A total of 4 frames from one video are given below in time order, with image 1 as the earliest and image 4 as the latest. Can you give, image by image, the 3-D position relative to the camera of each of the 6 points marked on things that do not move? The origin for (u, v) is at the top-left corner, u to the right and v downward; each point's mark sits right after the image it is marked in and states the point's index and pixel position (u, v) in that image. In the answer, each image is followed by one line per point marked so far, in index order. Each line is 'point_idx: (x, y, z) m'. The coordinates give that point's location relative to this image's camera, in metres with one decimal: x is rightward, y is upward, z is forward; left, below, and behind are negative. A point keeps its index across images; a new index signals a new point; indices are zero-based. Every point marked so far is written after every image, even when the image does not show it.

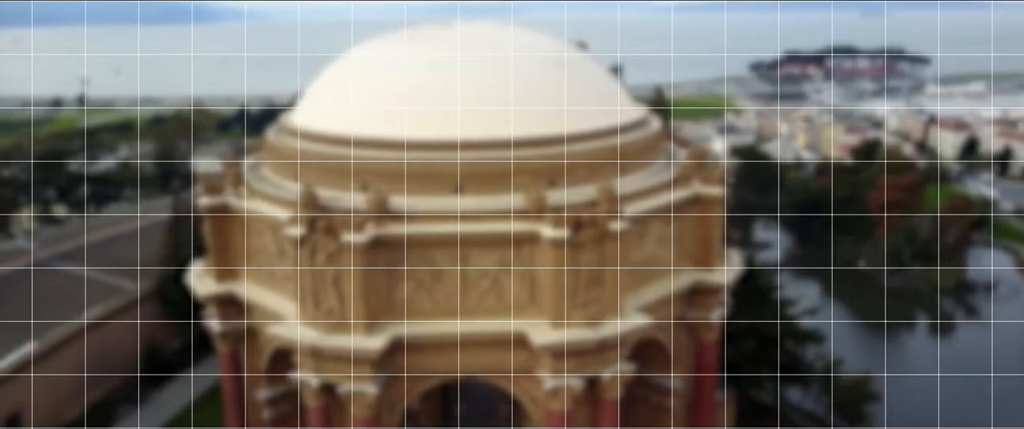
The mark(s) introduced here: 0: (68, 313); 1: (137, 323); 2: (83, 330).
0: (-9.3, -2.1, +14.6) m
1: (-7.9, -2.3, +14.7) m
2: (-9.0, -2.4, +14.7) m
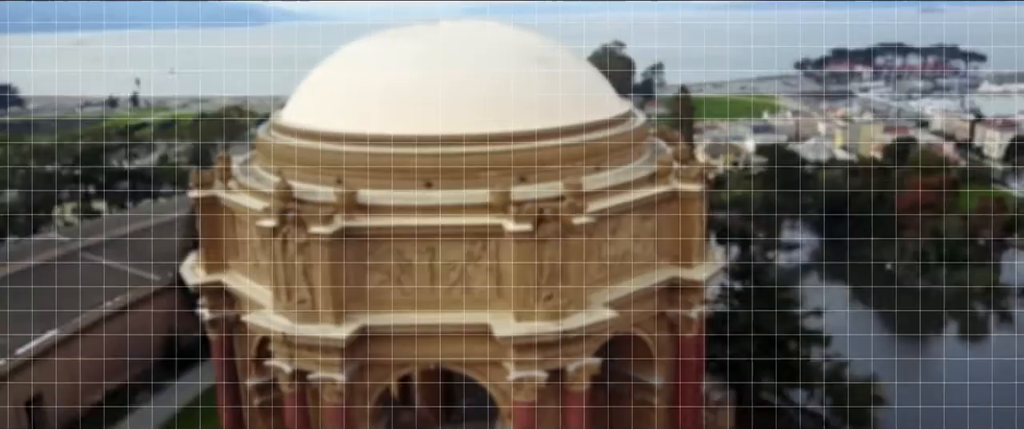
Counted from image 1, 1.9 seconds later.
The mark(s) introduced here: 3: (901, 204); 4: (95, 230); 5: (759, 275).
0: (-9.4, -2.0, +15.3) m
1: (-8.0, -2.1, +15.3) m
2: (-9.2, -2.3, +15.4) m
3: (+8.1, +0.2, +14.8) m
4: (-9.1, -0.3, +15.1) m
5: (+5.2, -1.3, +15.1) m
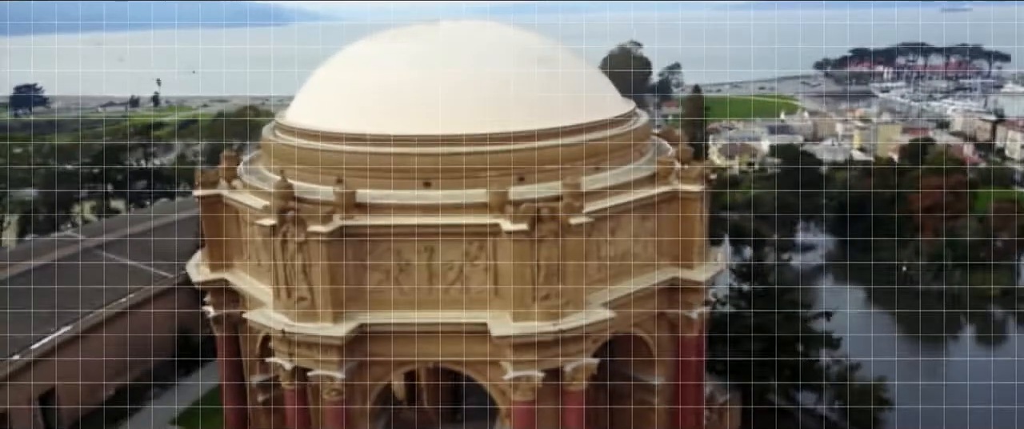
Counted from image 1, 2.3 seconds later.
0: (-9.3, -1.9, +15.6) m
1: (-7.9, -2.1, +15.5) m
2: (-9.1, -2.3, +15.6) m
3: (+8.2, +0.2, +14.6) m
4: (-9.0, -0.2, +15.3) m
5: (+5.3, -1.3, +15.0) m
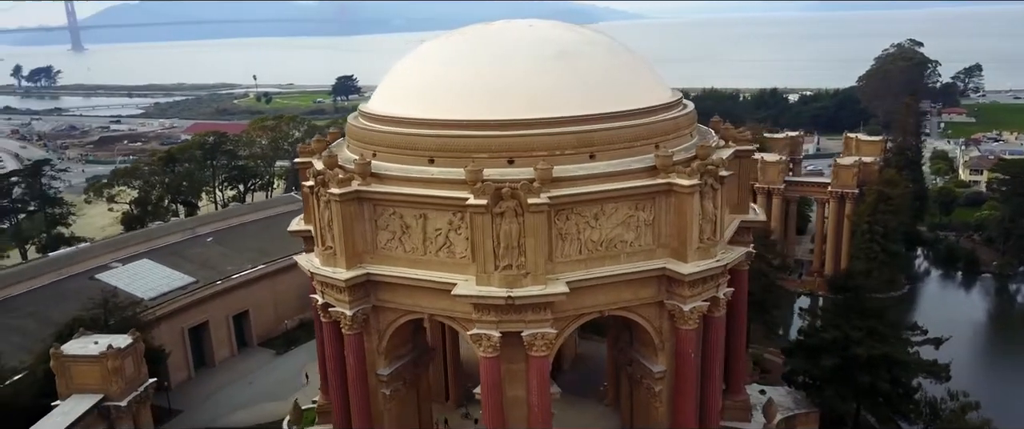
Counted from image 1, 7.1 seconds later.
0: (-7.0, -0.8, +19.7) m
1: (-5.8, -1.1, +19.1) m
2: (-6.8, -1.2, +19.7) m
3: (+9.2, -0.2, +12.6) m
4: (-6.7, +0.8, +19.4) m
5: (+6.5, -1.5, +14.1) m
